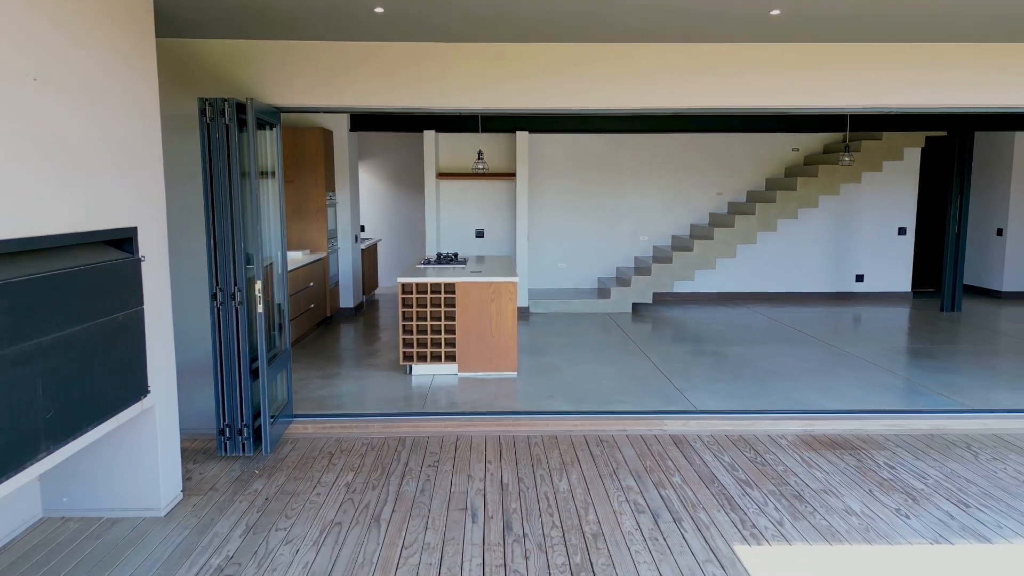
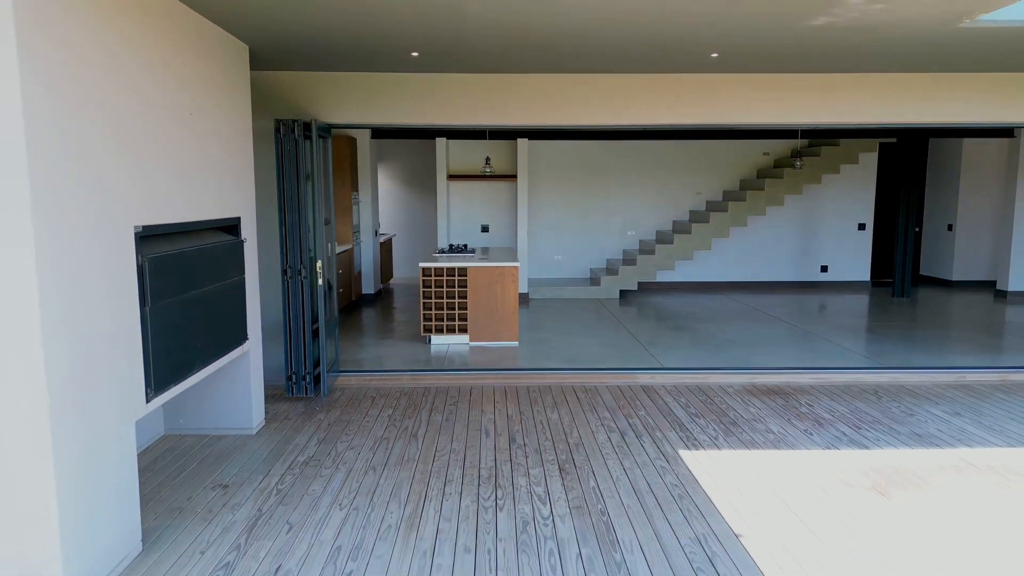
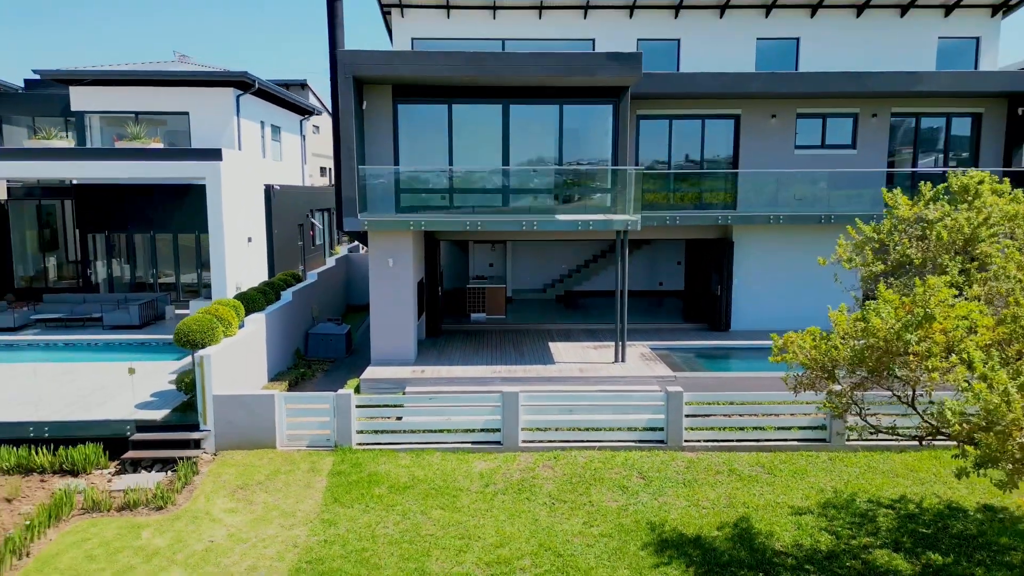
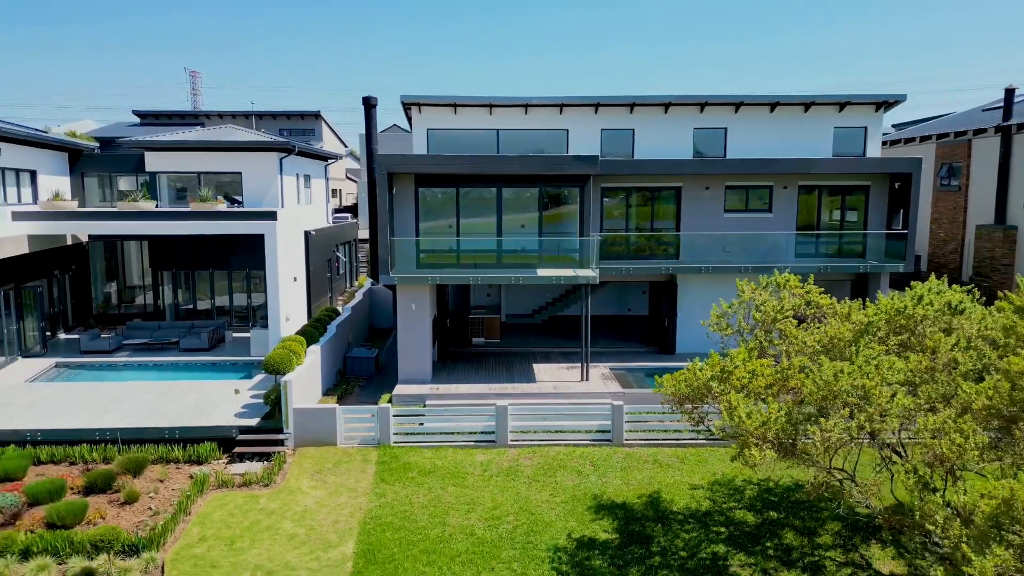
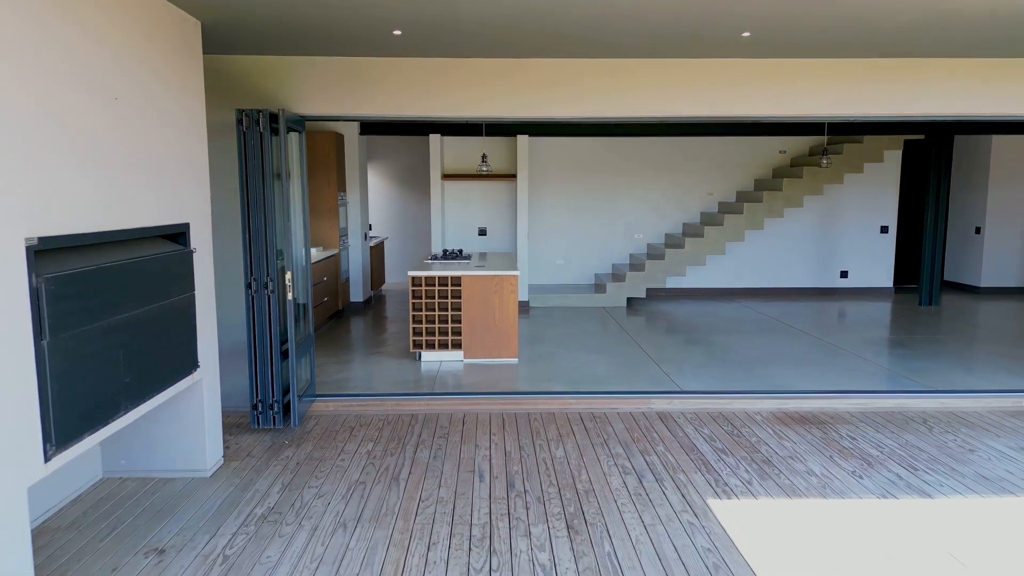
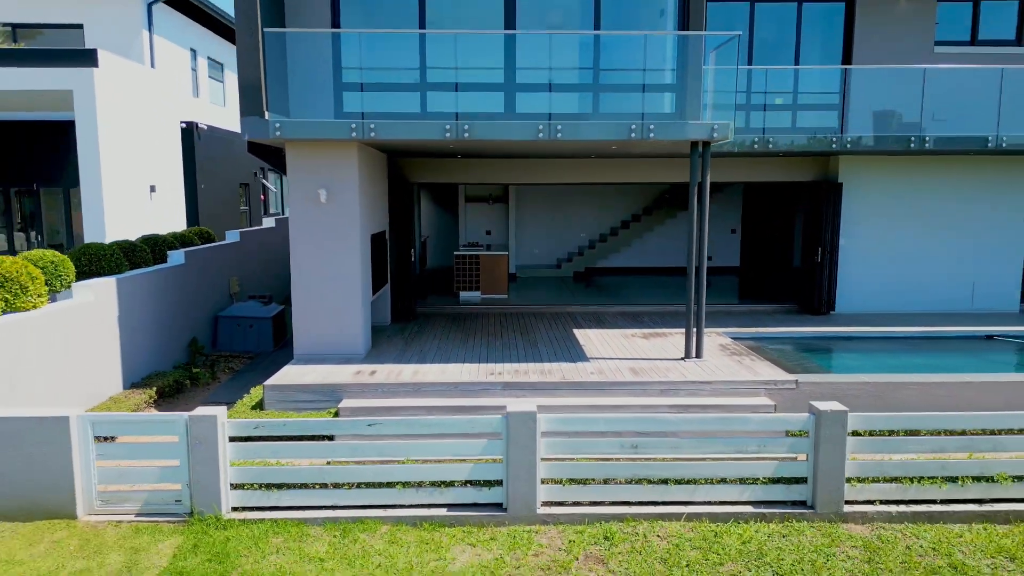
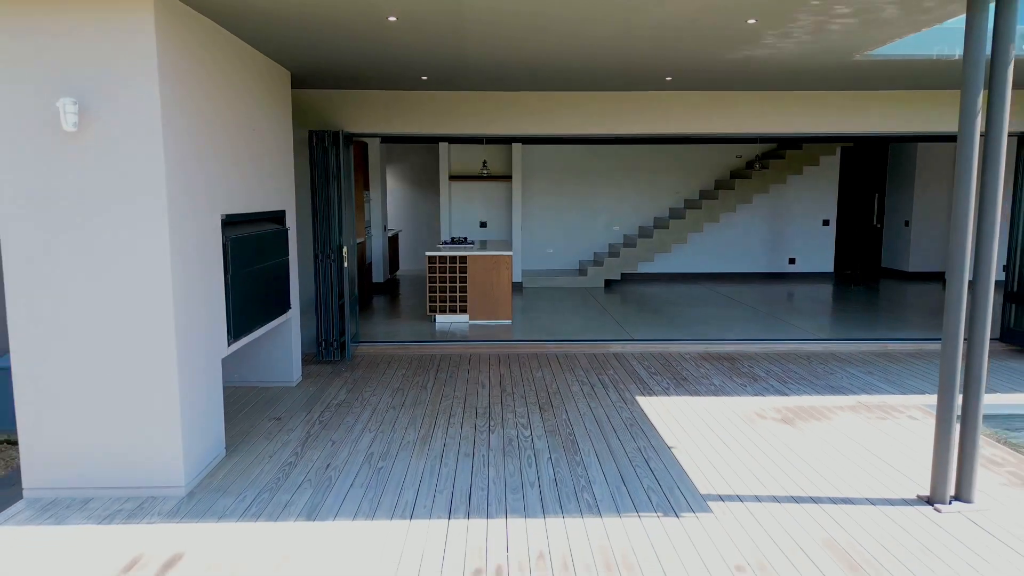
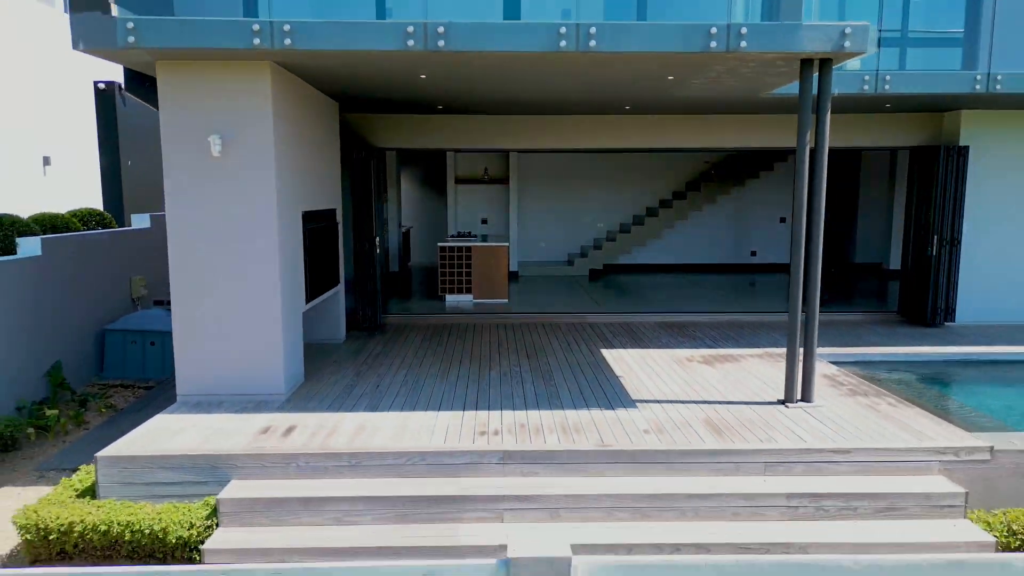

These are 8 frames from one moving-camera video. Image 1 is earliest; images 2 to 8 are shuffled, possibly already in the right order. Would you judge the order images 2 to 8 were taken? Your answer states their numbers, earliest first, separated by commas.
5, 2, 7, 8, 6, 3, 4
